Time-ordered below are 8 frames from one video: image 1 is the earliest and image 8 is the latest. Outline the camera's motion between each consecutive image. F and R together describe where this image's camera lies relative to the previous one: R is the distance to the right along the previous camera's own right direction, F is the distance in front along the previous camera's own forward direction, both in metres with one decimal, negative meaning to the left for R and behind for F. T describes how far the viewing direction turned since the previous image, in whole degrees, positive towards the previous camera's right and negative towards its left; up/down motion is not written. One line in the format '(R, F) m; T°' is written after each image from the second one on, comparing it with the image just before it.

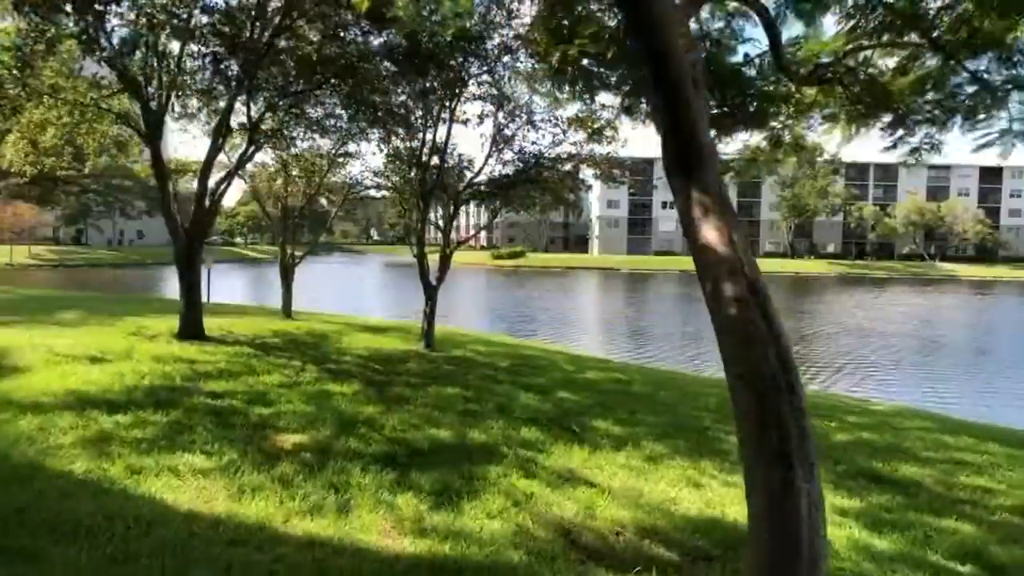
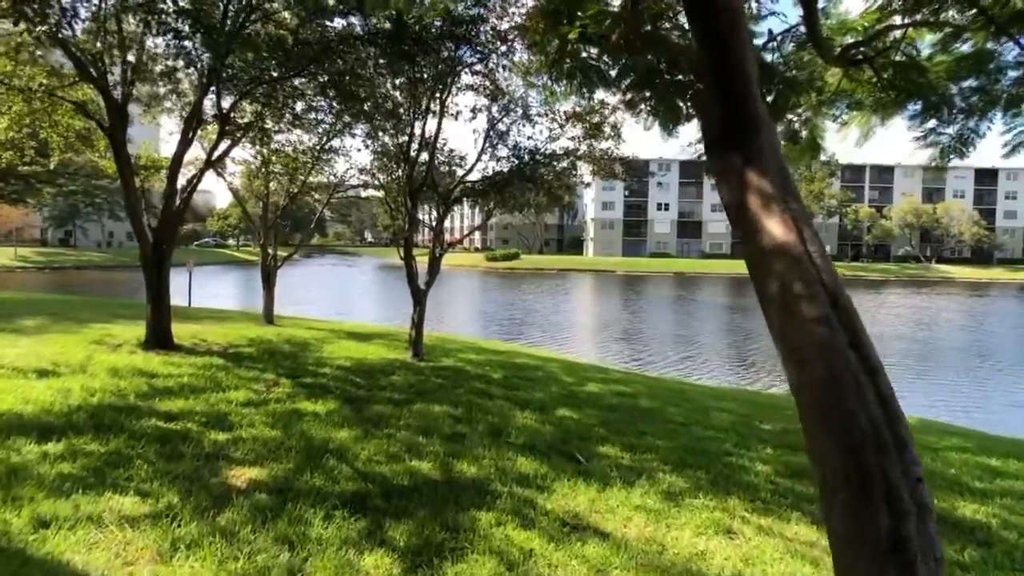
(0.0, +0.7) m; 0°
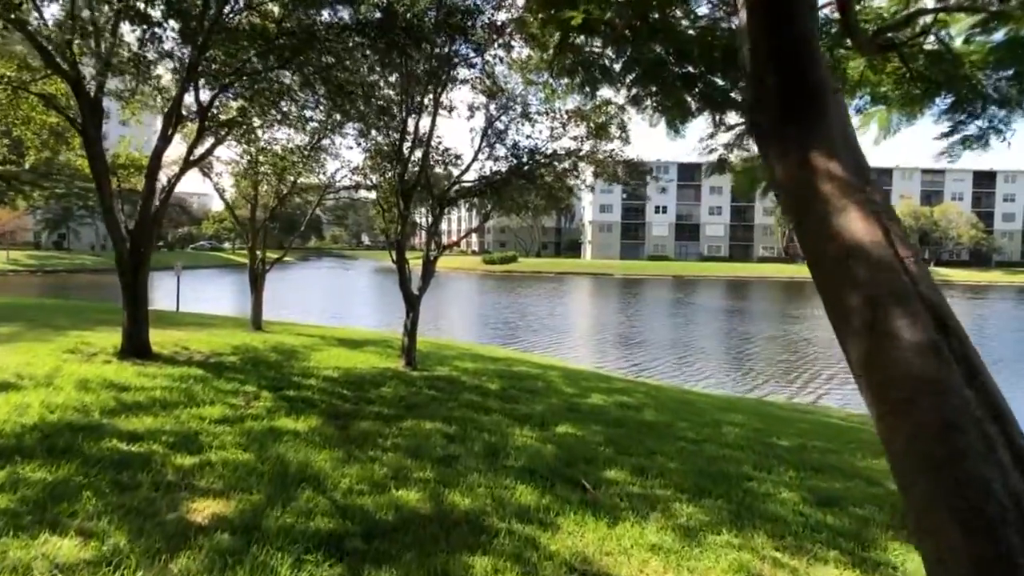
(0.0, +0.5) m; 0°
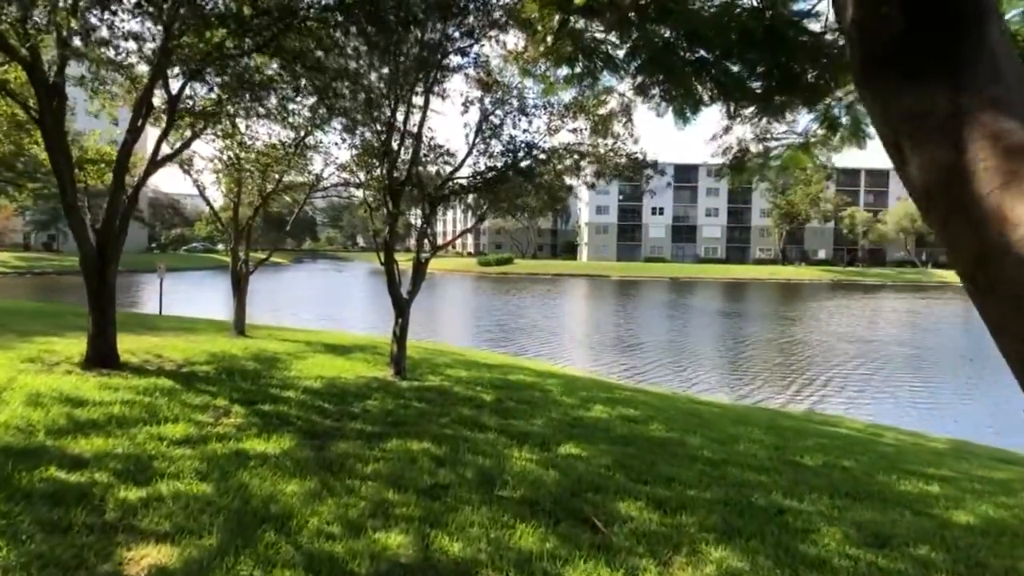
(0.0, +0.6) m; 0°
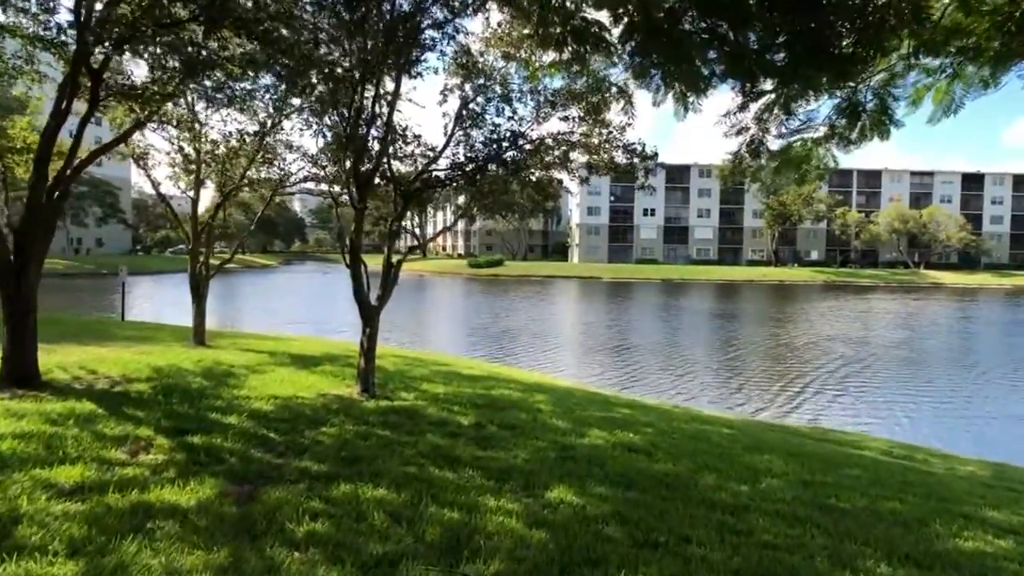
(+0.1, +1.0) m; +1°
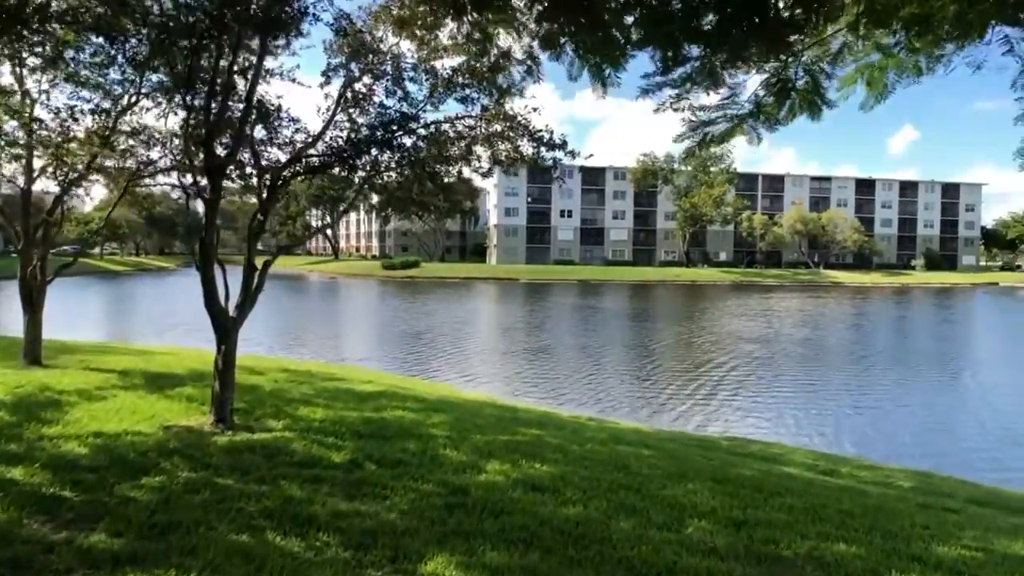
(+0.3, +1.0) m; +7°
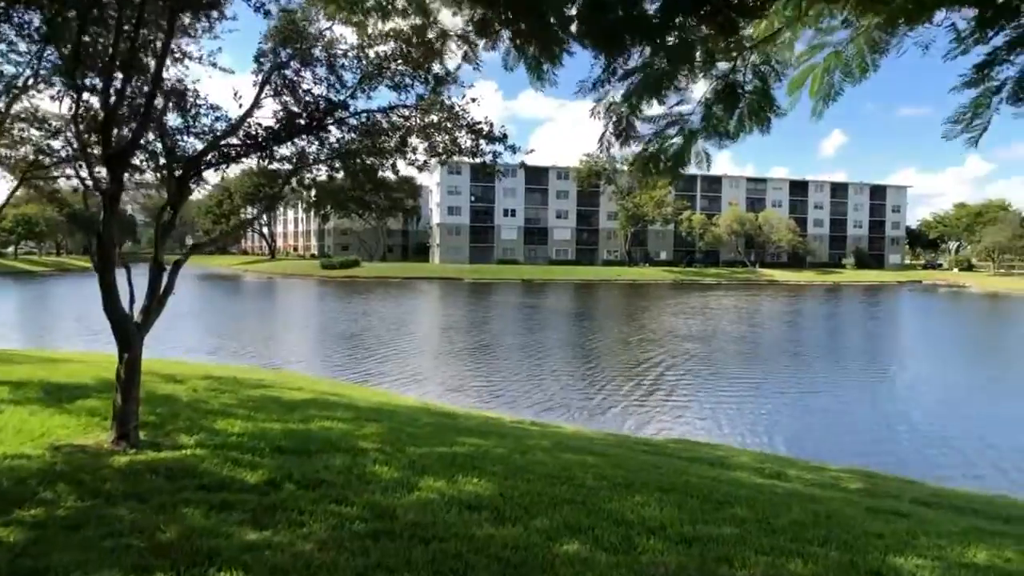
(+0.1, +0.4) m; +5°
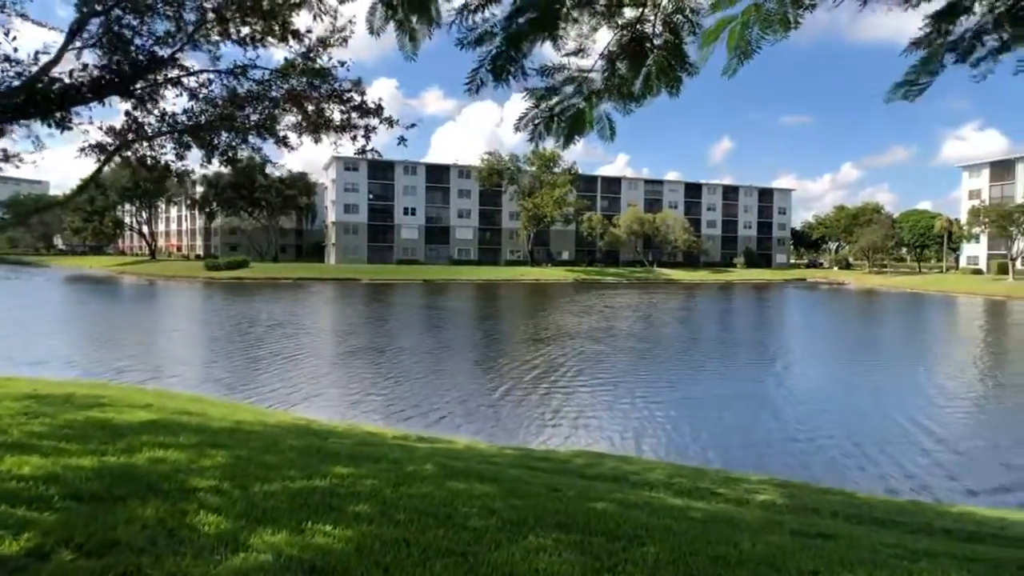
(+0.2, +1.0) m; +8°
